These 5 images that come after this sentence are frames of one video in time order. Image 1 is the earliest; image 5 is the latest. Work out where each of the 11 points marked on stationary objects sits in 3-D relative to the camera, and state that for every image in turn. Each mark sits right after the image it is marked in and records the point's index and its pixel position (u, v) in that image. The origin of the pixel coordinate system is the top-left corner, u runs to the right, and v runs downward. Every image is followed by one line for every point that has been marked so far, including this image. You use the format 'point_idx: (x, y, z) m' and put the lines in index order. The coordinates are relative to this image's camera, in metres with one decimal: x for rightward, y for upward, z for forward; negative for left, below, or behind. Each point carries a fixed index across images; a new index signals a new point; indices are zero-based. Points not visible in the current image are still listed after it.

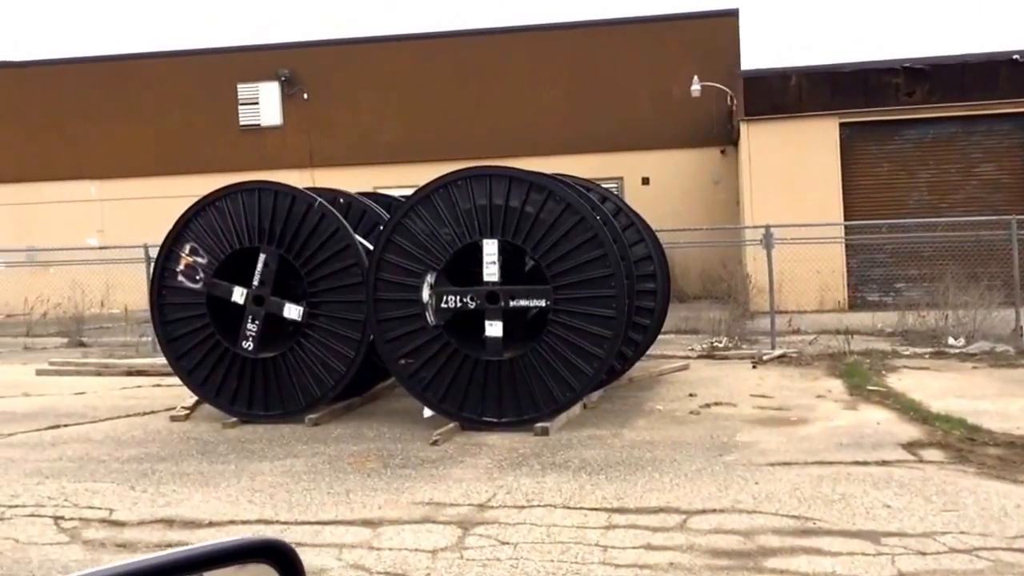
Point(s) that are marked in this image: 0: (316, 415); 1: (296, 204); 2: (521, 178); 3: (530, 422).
0: (-1.8, -1.2, +9.0) m
1: (-1.9, +0.8, +8.8) m
2: (+0.1, +0.9, +7.9) m
3: (+0.2, -1.1, +7.9) m
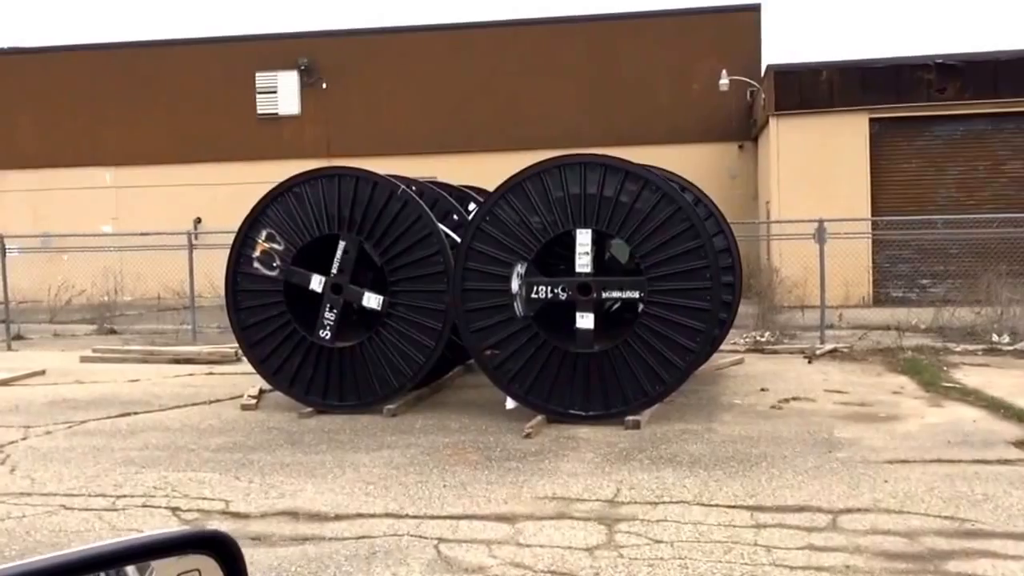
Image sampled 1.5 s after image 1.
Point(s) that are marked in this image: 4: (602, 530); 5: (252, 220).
0: (-1.0, -1.1, +8.8) m
1: (-1.2, +0.9, +8.7) m
2: (+0.9, +1.0, +7.7) m
3: (+0.9, -1.0, +7.8) m
4: (+0.5, -1.2, +4.9) m
5: (-2.4, +0.6, +8.9) m
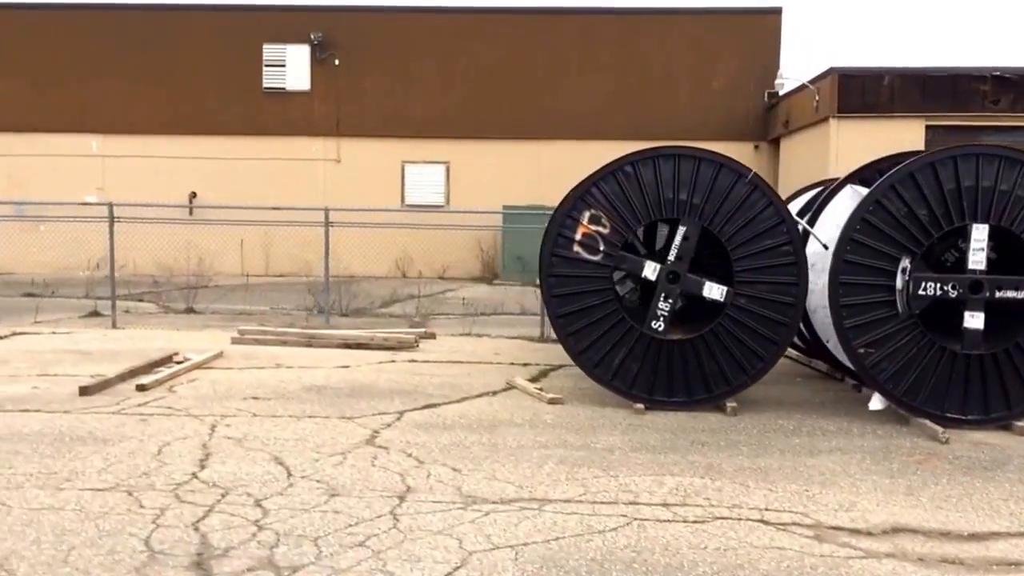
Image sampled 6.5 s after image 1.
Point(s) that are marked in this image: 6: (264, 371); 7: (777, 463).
0: (+1.9, -1.0, +8.3) m
1: (+1.8, +1.0, +8.1) m
2: (+3.9, +1.0, +7.3) m
3: (+3.9, -1.0, +7.4) m
4: (+3.7, -1.3, +4.5) m
5: (+0.6, +0.8, +8.2) m
6: (-2.6, -0.9, +10.2) m
7: (+1.7, -1.1, +6.2) m
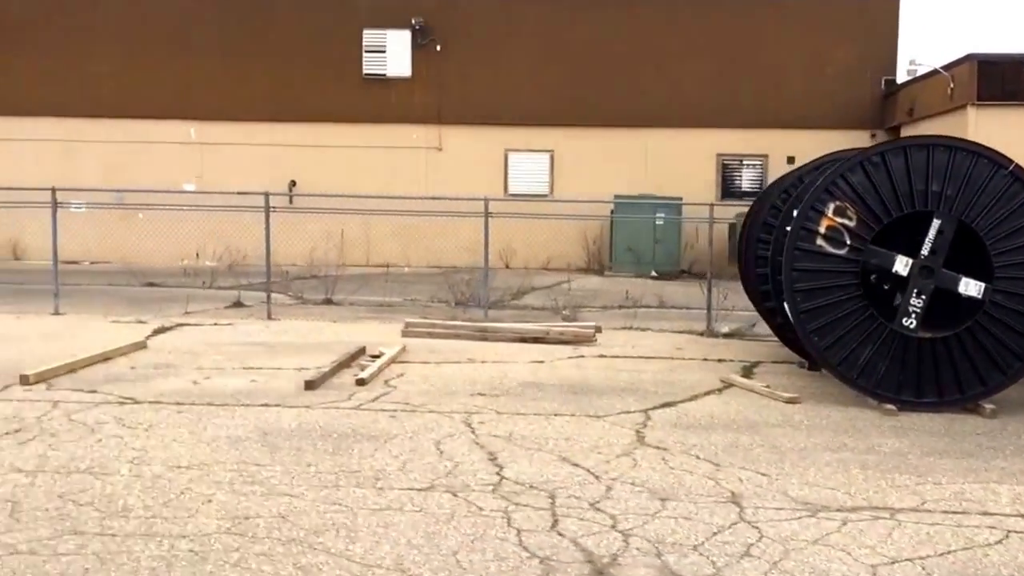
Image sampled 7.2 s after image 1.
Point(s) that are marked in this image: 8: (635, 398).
0: (+3.9, -1.0, +7.9) m
1: (+3.8, +1.0, +7.7) m
2: (+5.9, +1.0, +6.8) m
3: (+5.8, -1.0, +6.9) m
4: (+5.4, -1.3, +4.0) m
5: (+2.6, +0.8, +7.9) m
6: (-0.4, -0.8, +10.2) m
7: (+3.6, -1.1, +5.8) m
8: (+1.0, -1.0, +8.3) m
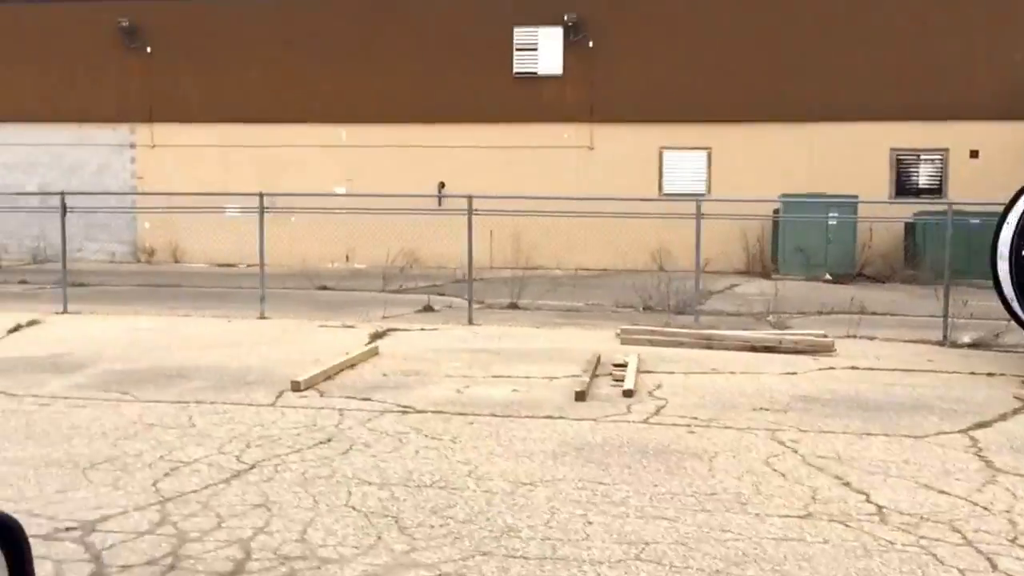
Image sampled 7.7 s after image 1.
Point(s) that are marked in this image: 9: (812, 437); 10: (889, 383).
0: (+6.2, -1.1, +7.0) m
1: (+6.1, +0.9, +6.8) m
2: (+8.1, +0.9, +5.6) m
3: (+8.0, -1.1, +5.7) m
4: (+7.2, -1.3, +2.9) m
5: (+4.9, +0.7, +7.1) m
6: (+2.3, -0.9, +9.8) m
7: (+5.7, -1.2, +5.0) m
8: (+3.5, -1.0, +7.8) m
9: (+2.2, -1.1, +7.0) m
10: (+3.9, -0.9, +9.7) m
